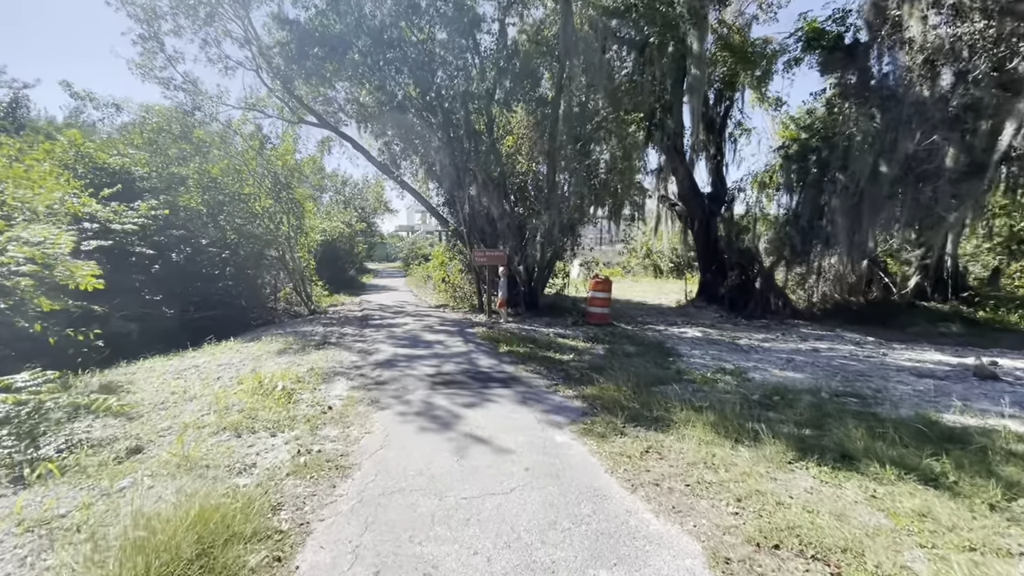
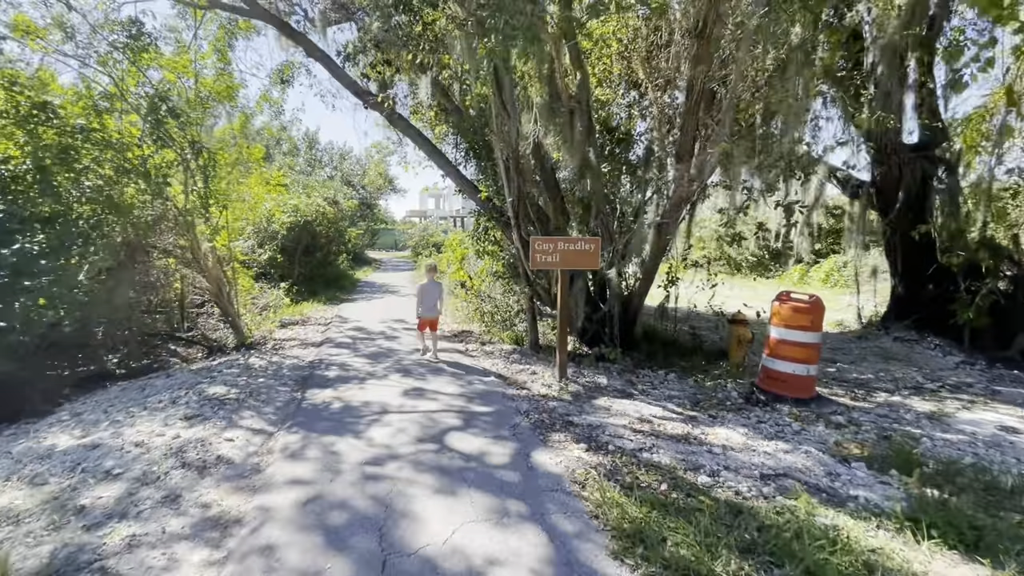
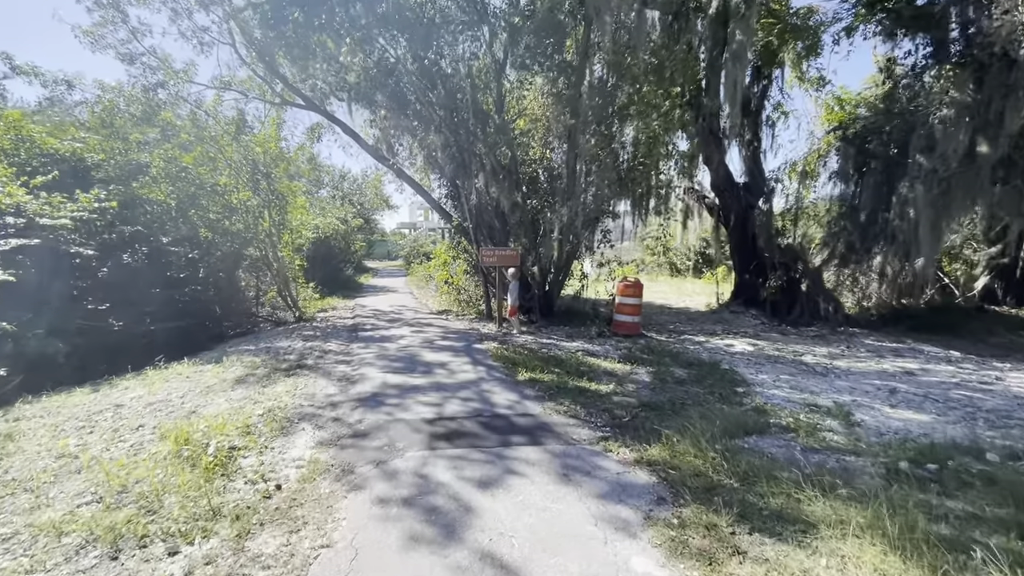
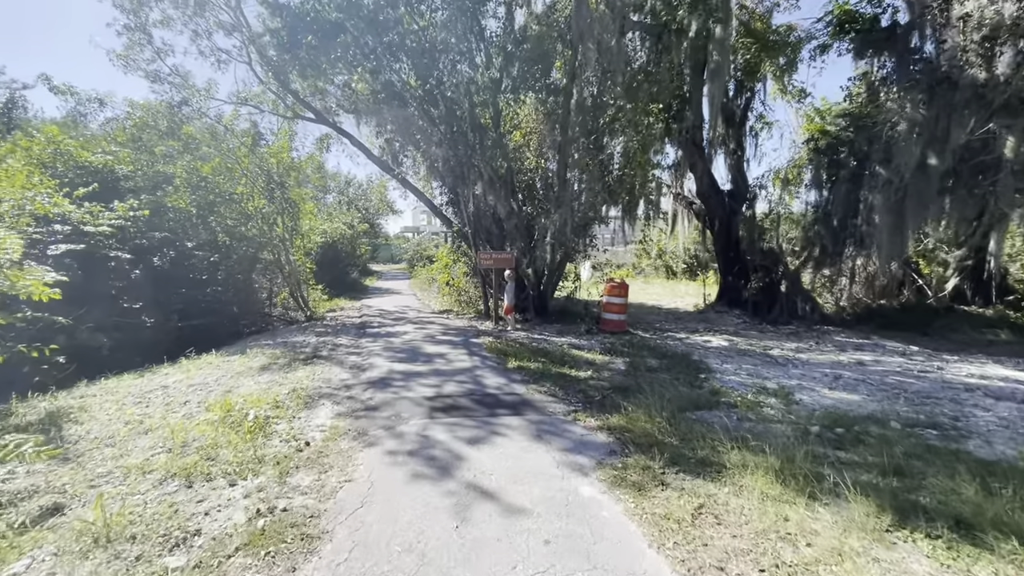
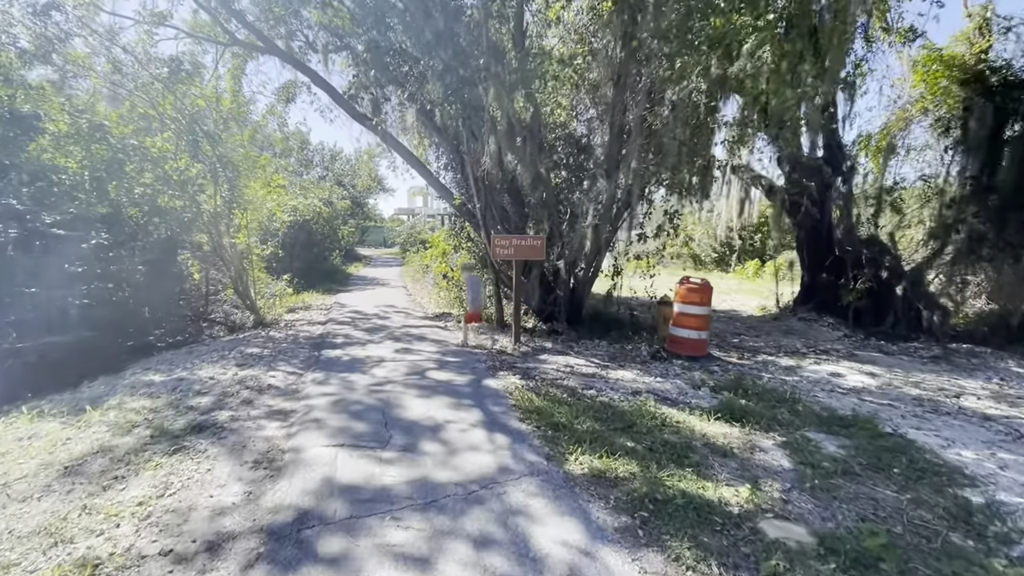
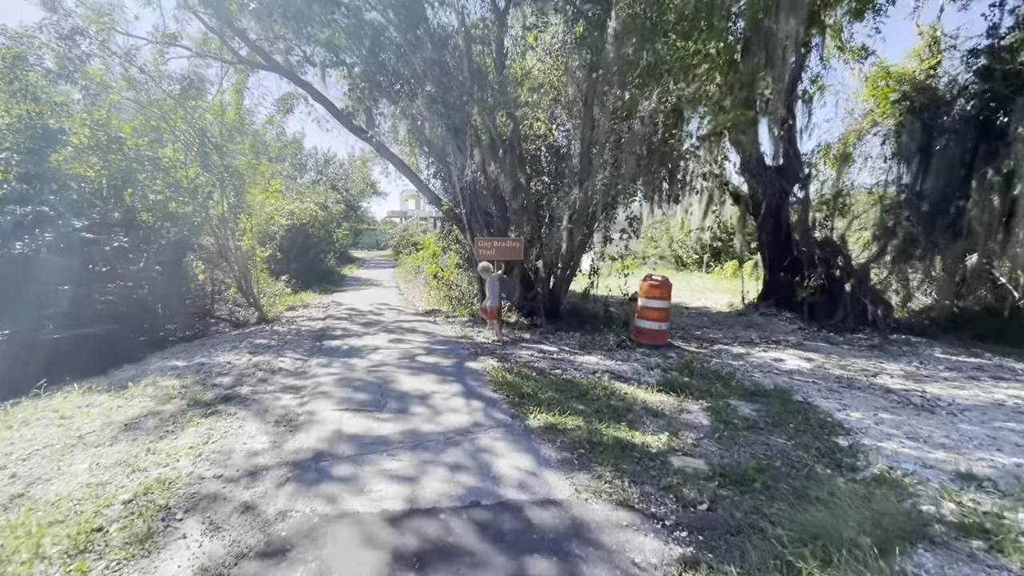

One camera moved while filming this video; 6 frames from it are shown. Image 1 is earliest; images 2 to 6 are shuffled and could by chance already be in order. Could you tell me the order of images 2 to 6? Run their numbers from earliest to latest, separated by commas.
4, 3, 6, 5, 2
